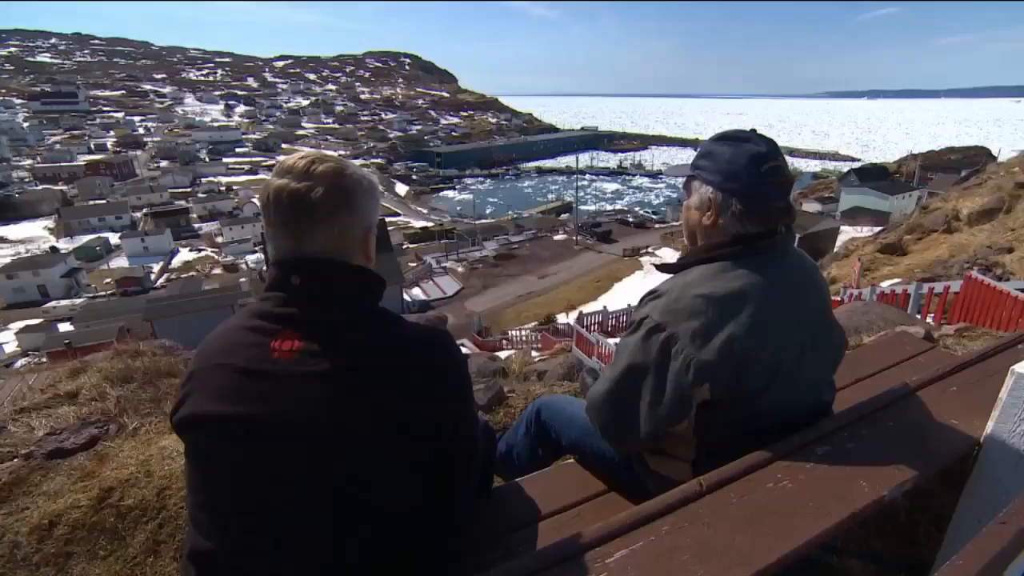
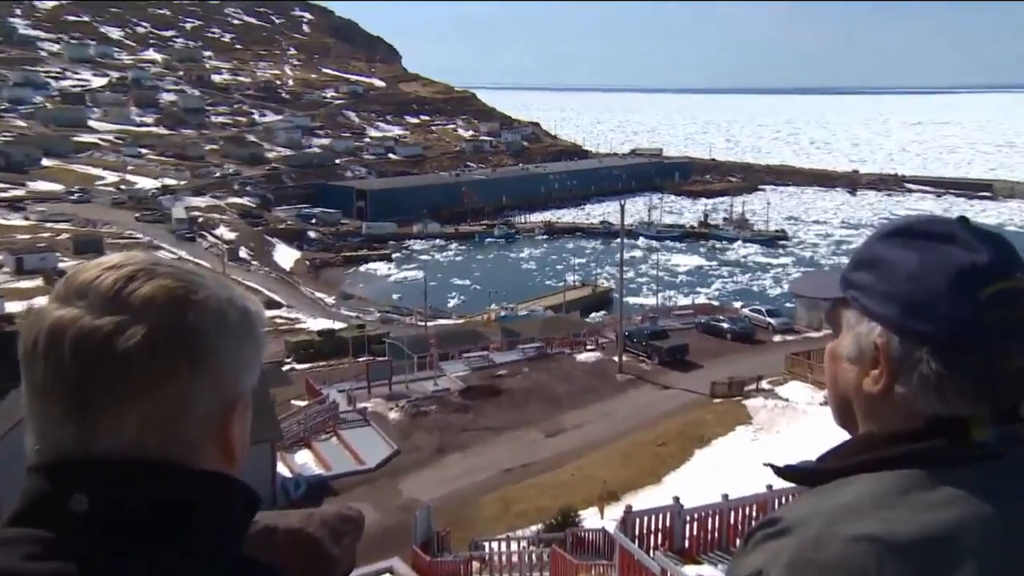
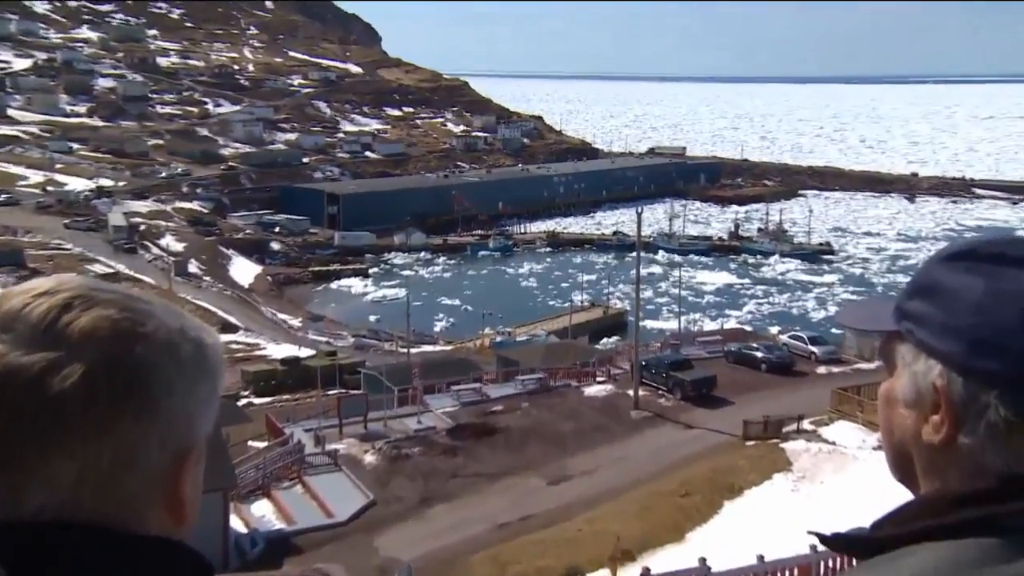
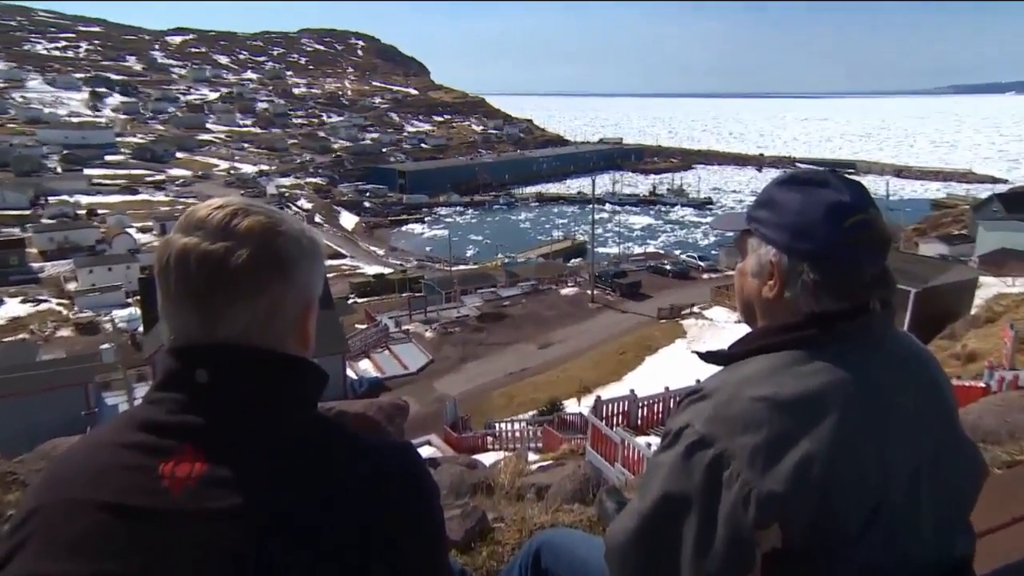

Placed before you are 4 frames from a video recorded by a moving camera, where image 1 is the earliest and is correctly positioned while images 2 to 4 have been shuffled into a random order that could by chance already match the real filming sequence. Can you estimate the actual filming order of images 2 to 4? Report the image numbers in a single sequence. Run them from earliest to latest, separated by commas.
4, 2, 3
